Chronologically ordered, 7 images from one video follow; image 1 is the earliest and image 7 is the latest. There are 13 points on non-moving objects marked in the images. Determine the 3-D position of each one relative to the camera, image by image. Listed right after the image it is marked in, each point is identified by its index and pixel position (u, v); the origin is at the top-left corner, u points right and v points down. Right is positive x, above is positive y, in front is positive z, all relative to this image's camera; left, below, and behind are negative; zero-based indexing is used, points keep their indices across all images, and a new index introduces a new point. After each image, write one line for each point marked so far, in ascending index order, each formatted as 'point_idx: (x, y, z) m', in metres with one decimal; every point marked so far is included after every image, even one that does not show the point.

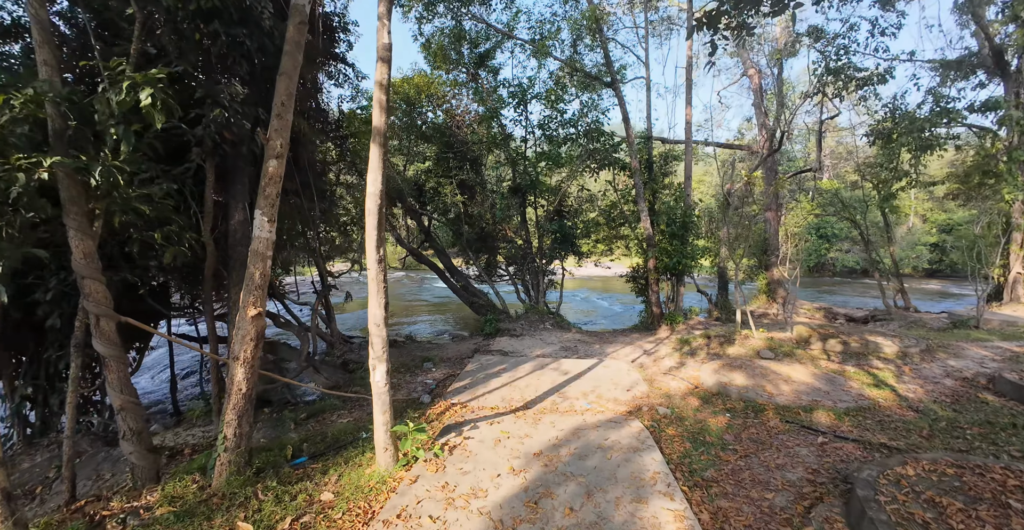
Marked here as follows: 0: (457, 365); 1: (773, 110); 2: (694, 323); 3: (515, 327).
0: (-0.8, -1.5, +6.4) m
1: (+10.0, +5.9, +16.4) m
2: (+4.4, -1.4, +10.4) m
3: (+0.1, -1.4, +9.9) m
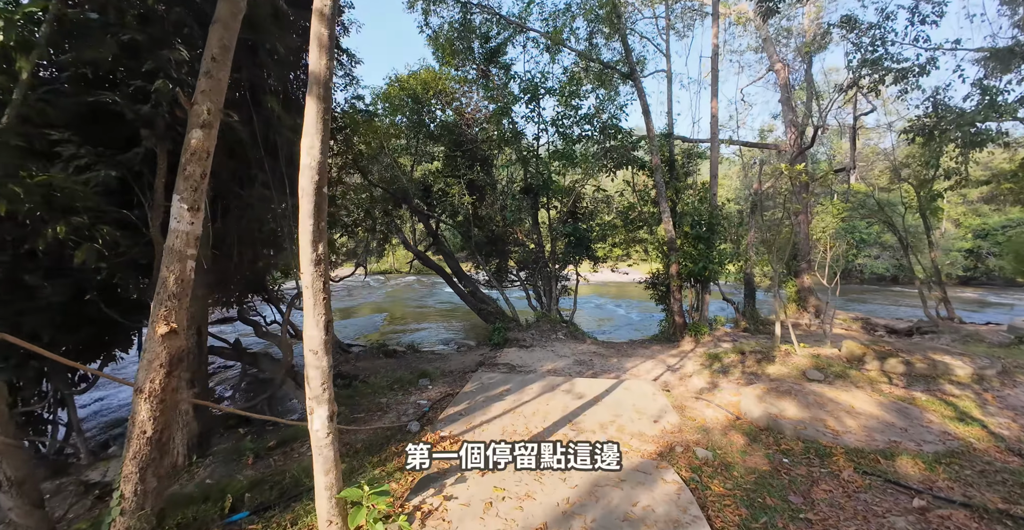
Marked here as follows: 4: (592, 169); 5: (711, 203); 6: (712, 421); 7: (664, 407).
0: (-0.7, -1.5, +5.6) m
1: (+10.4, +5.6, +15.4) m
2: (+4.6, -1.5, +9.5) m
3: (+0.3, -1.5, +9.1) m
4: (+2.1, +2.5, +11.2) m
5: (+4.5, +1.3, +9.5) m
6: (+1.9, -1.5, +4.0) m
7: (+1.5, -1.4, +4.2) m
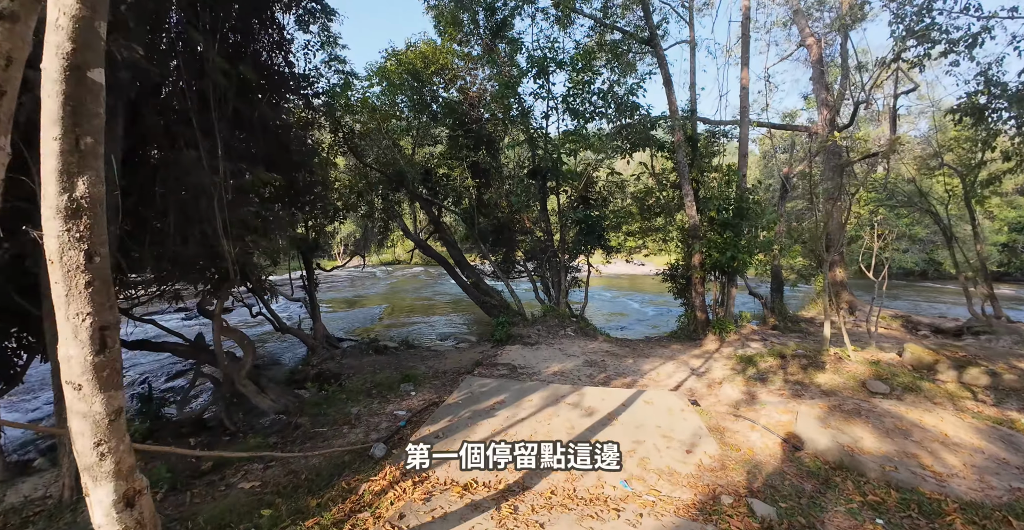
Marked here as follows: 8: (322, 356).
0: (-0.7, -1.4, +4.8) m
1: (+10.7, +5.9, +14.2) m
2: (+4.7, -1.4, +8.6) m
3: (+0.3, -1.3, +8.3) m
4: (+2.3, +2.7, +10.3) m
5: (+4.6, +1.5, +8.5) m
6: (+1.8, -1.4, +3.1) m
7: (+1.4, -1.3, +3.3) m
8: (-3.2, -1.6, +7.4) m
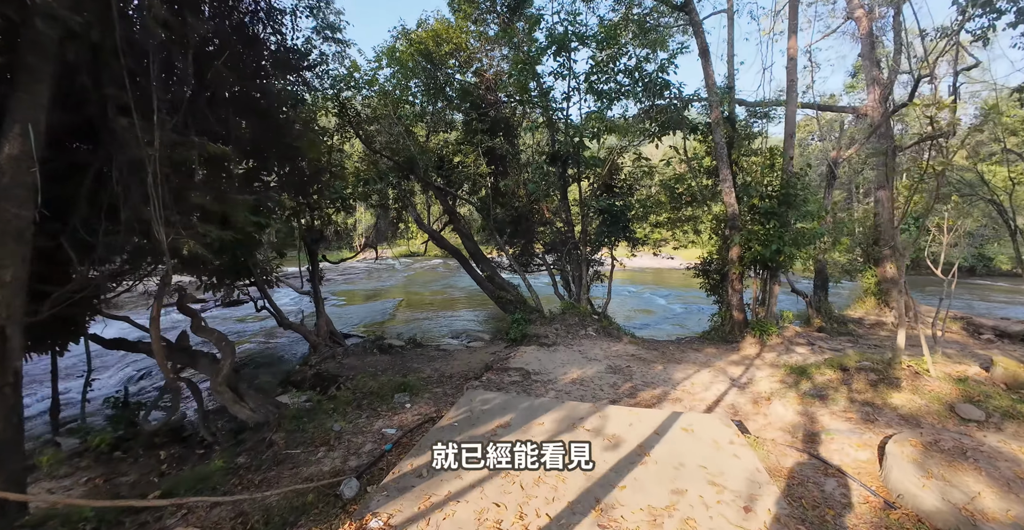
0: (-0.6, -1.3, +4.2) m
1: (+11.3, +6.0, +12.8) m
2: (+5.0, -1.3, +7.7) m
3: (+0.6, -1.2, +7.6) m
4: (+2.7, +2.9, +9.4) m
5: (+4.9, +1.6, +7.6) m
6: (+1.8, -1.3, +2.4) m
7: (+1.4, -1.3, +2.6) m
8: (-3.0, -1.4, +6.9) m
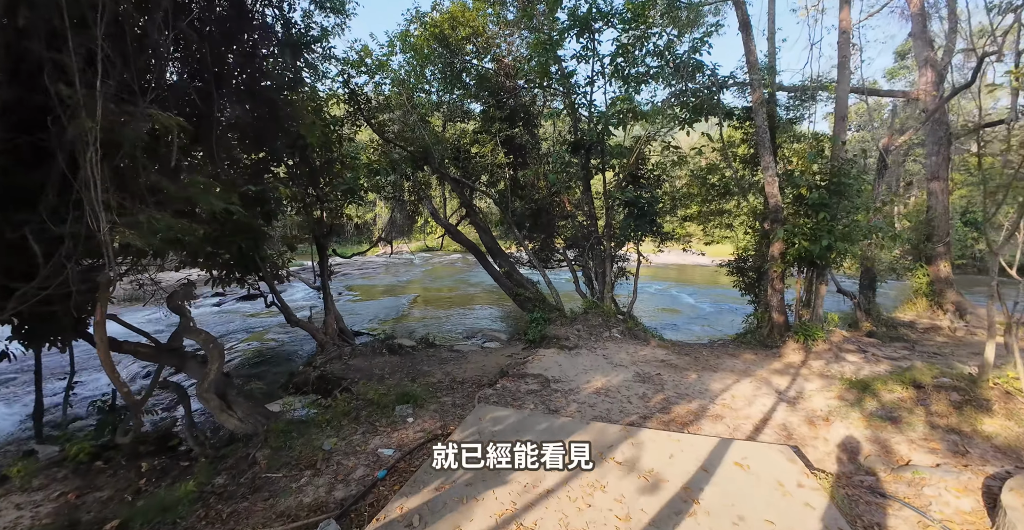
0: (-0.5, -1.3, +3.7) m
1: (+11.8, +6.1, +11.7) m
2: (+5.3, -1.2, +6.9) m
3: (+0.9, -1.1, +7.0) m
4: (+3.1, +2.9, +8.7) m
5: (+5.2, +1.7, +6.8) m
6: (+1.9, -1.3, +1.8) m
7: (+1.5, -1.2, +2.0) m
8: (-2.7, -1.3, +6.5) m
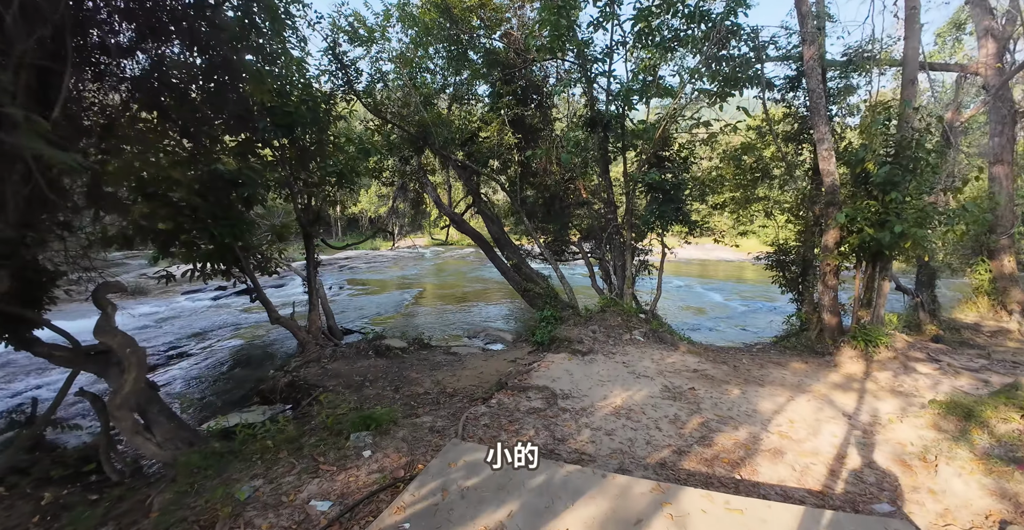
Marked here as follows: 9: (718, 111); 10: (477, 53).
0: (-0.5, -1.2, +2.9) m
1: (+12.1, +6.2, +10.3) m
2: (+5.4, -1.1, +5.8) m
3: (+1.0, -1.0, +6.1) m
4: (+3.2, +3.1, +7.7) m
5: (+5.2, +1.8, +5.7) m
6: (+1.7, -1.3, +0.9) m
7: (+1.4, -1.2, +1.1) m
8: (-2.7, -1.2, +5.8) m
9: (+3.9, +2.9, +8.2) m
10: (-0.8, +4.6, +9.3) m
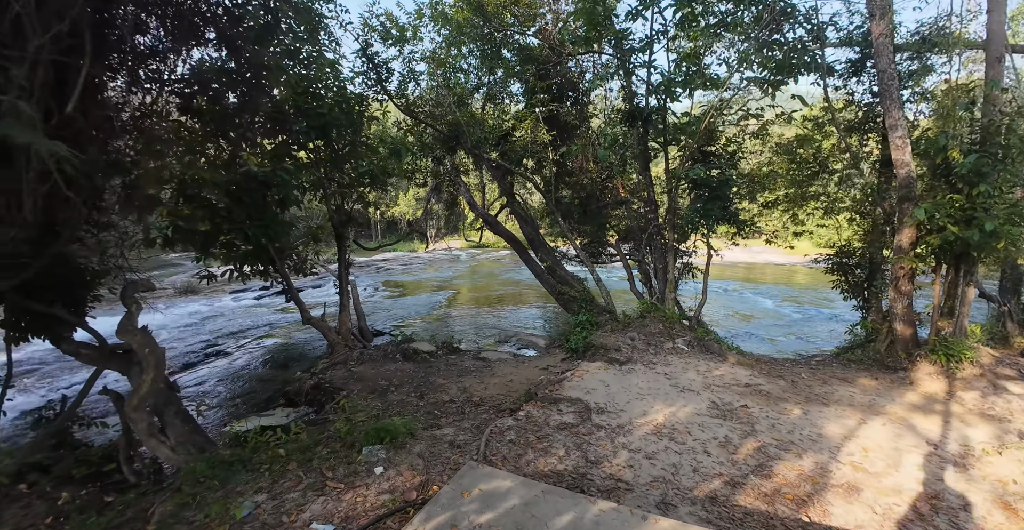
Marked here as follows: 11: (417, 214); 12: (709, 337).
0: (-0.4, -1.2, +2.6) m
1: (+12.9, +6.1, +9.0) m
2: (+5.7, -1.2, +5.1) m
3: (+1.4, -1.0, +5.7) m
4: (+3.8, +3.0, +7.1) m
5: (+5.6, +1.7, +5.0) m
6: (+1.7, -1.3, +0.4) m
7: (+1.4, -1.2, +0.7) m
8: (-2.3, -1.2, +5.7) m
9: (+4.5, +2.9, +7.6) m
10: (-0.1, +4.6, +9.1) m
11: (-2.5, +1.4, +11.4) m
12: (+2.9, -1.0, +6.3) m
